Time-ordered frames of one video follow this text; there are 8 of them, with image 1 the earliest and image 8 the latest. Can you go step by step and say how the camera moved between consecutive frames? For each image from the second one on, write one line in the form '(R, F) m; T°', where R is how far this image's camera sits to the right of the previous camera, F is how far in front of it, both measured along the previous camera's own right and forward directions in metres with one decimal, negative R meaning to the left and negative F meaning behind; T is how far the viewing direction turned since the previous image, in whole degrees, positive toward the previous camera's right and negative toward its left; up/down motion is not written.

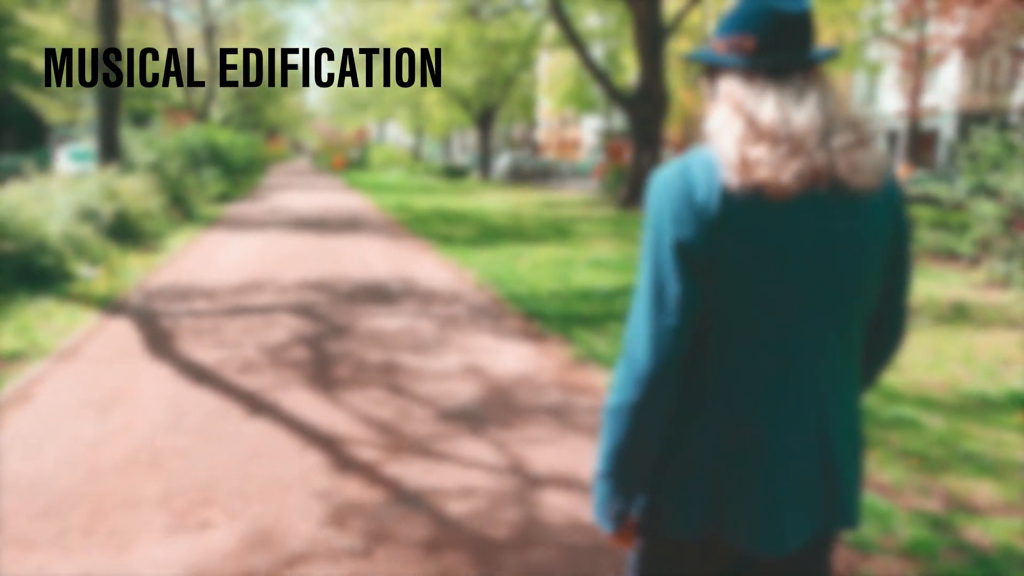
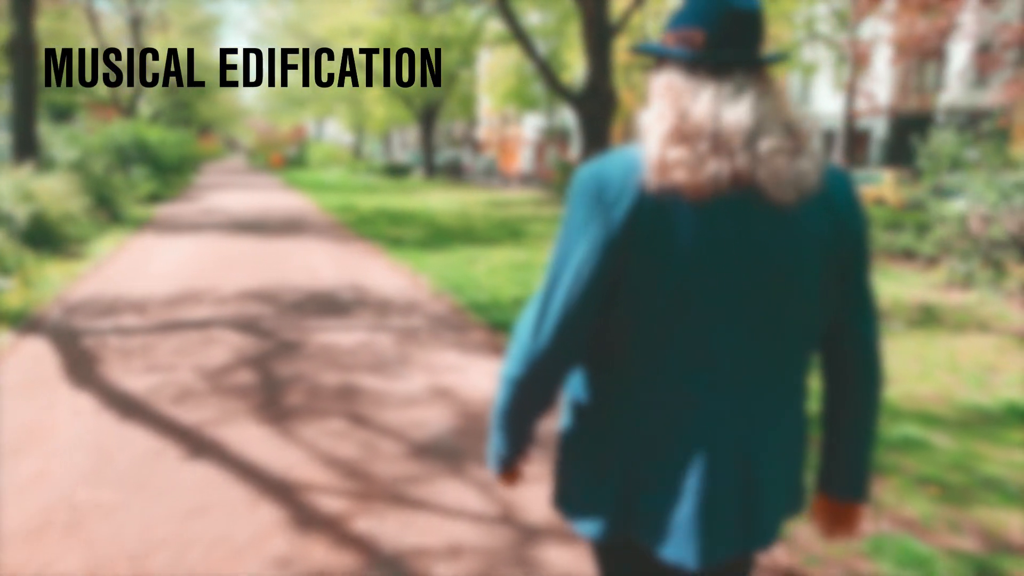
(-0.2, +0.7) m; +4°
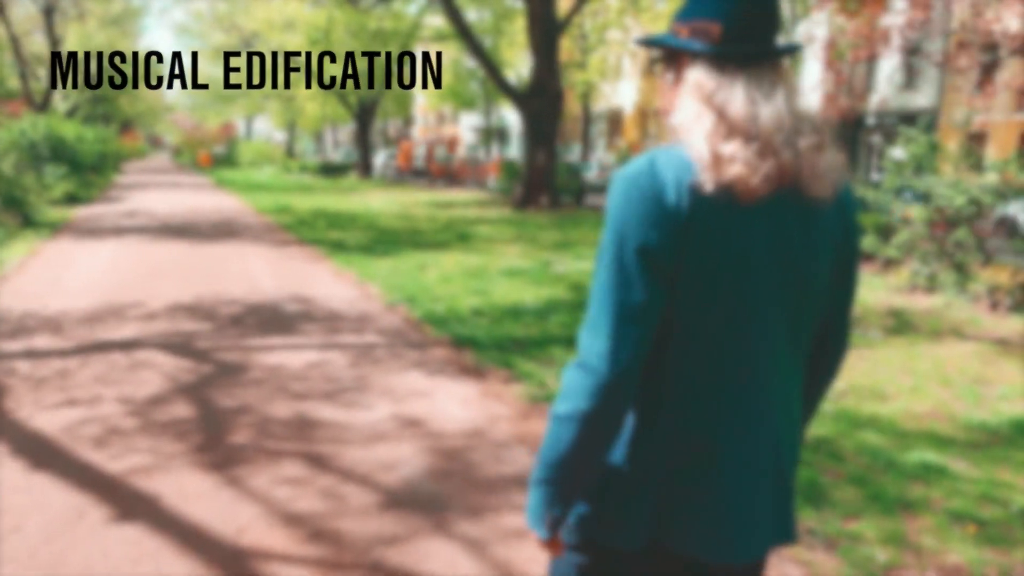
(-0.3, +0.7) m; +4°
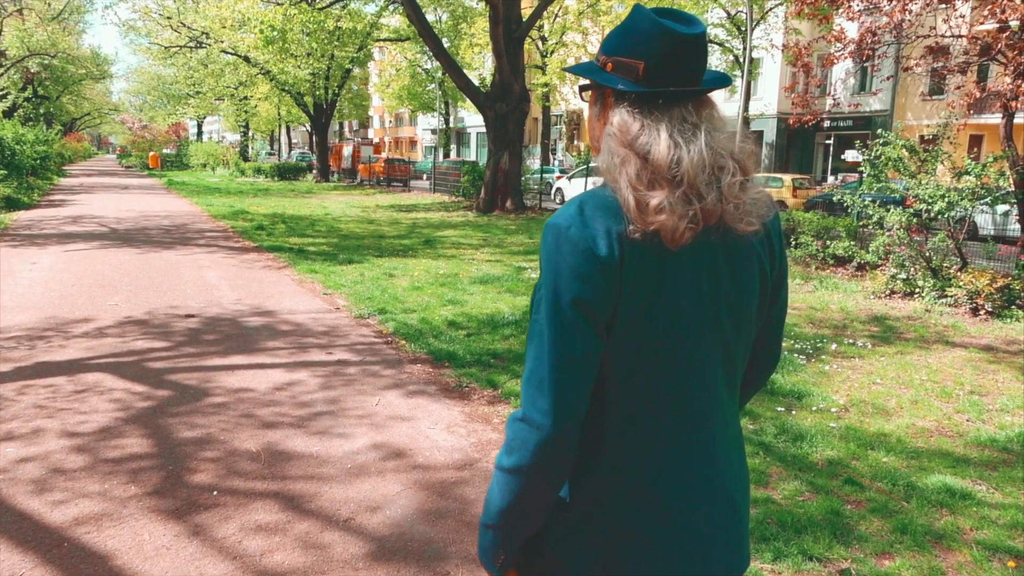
(-0.2, +0.5) m; +3°
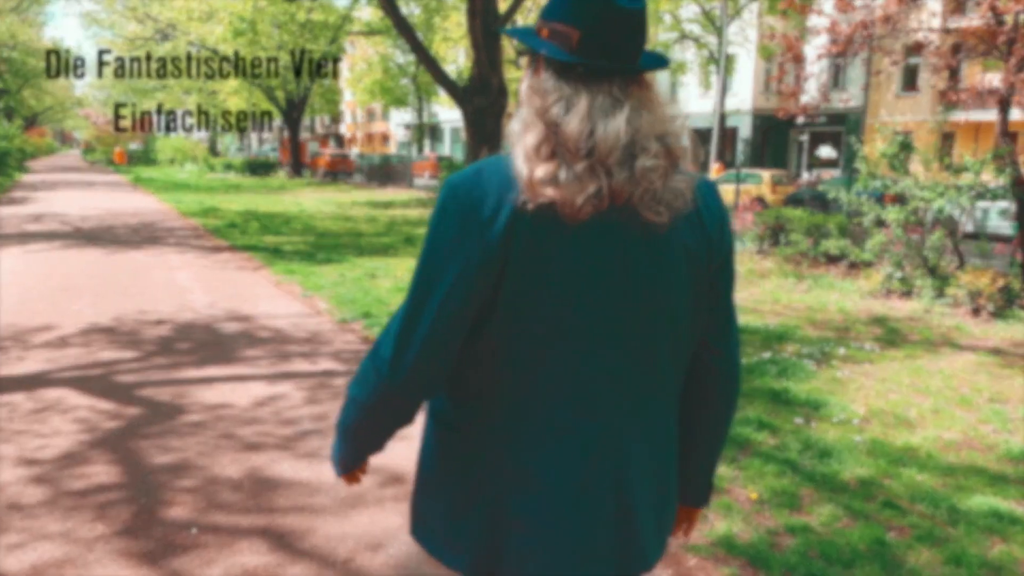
(-0.2, +0.5) m; +2°
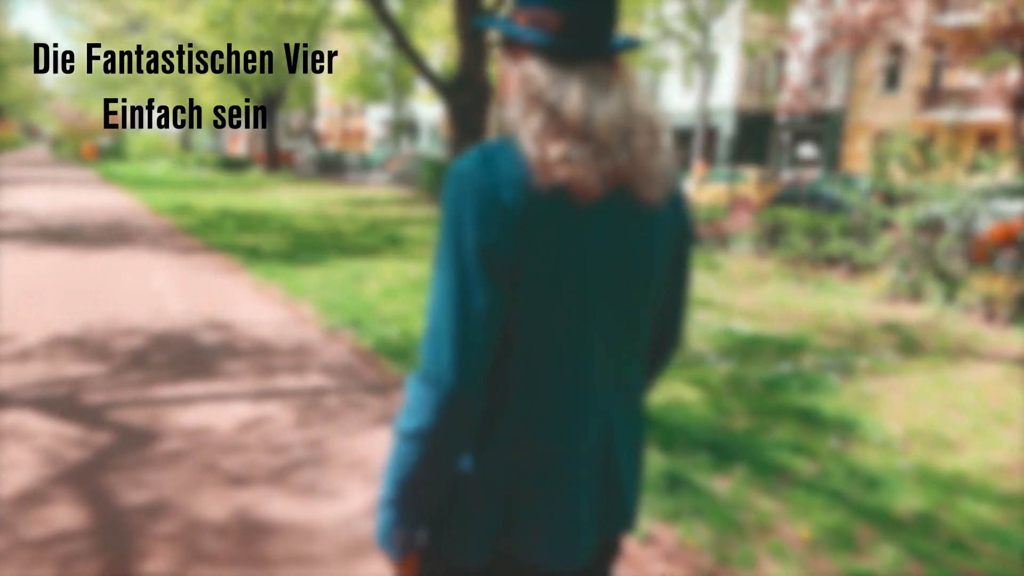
(-0.2, +0.6) m; +2°
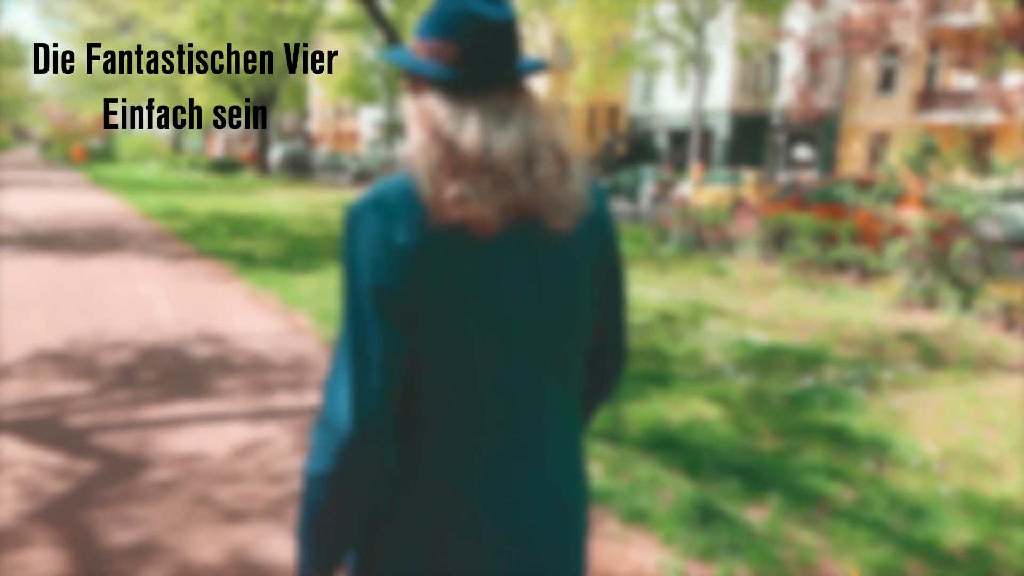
(-0.1, +0.4) m; 0°
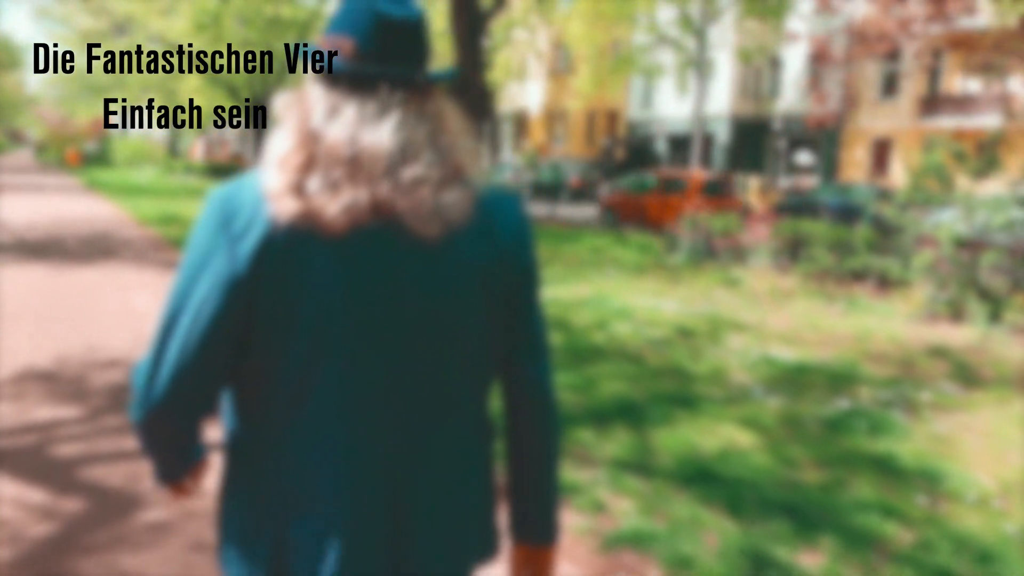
(-0.2, +0.4) m; 0°
